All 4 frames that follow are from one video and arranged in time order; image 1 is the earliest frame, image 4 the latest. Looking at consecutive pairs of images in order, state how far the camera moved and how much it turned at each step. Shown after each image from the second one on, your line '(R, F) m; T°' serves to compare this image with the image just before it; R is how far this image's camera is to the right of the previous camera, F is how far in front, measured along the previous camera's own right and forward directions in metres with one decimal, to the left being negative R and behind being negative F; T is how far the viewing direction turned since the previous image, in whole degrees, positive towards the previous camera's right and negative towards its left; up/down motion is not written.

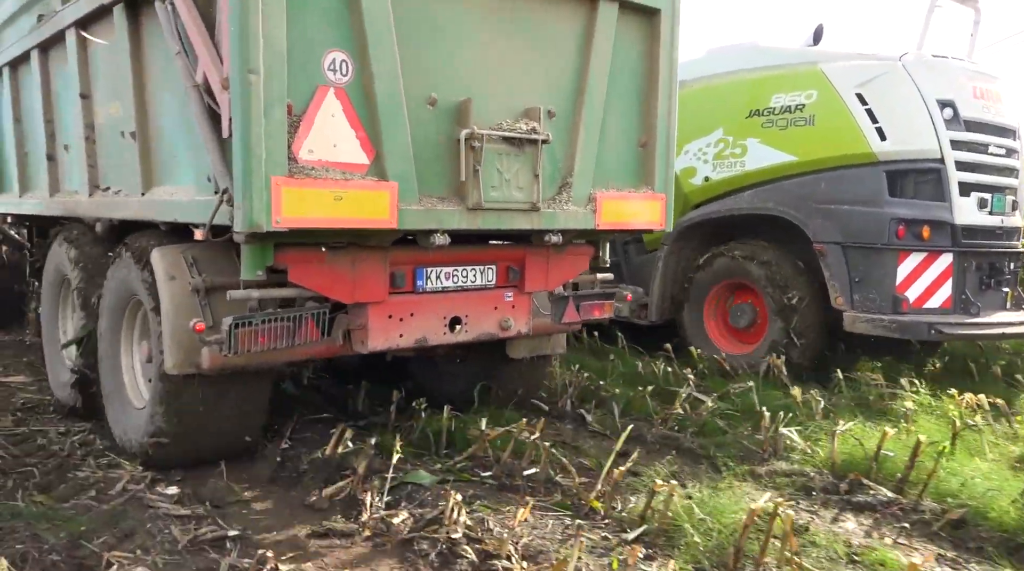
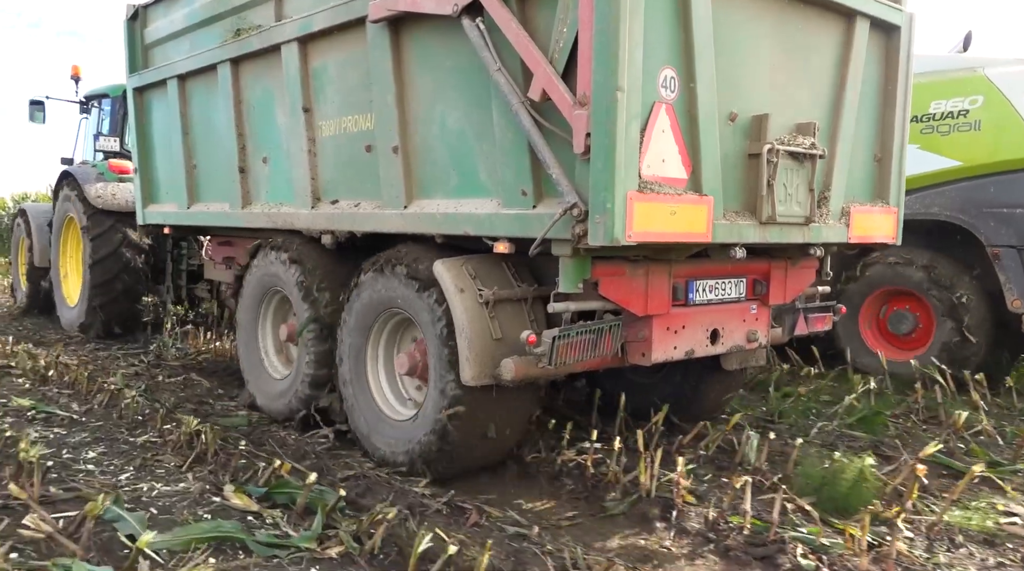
(-1.3, 0.0) m; +1°
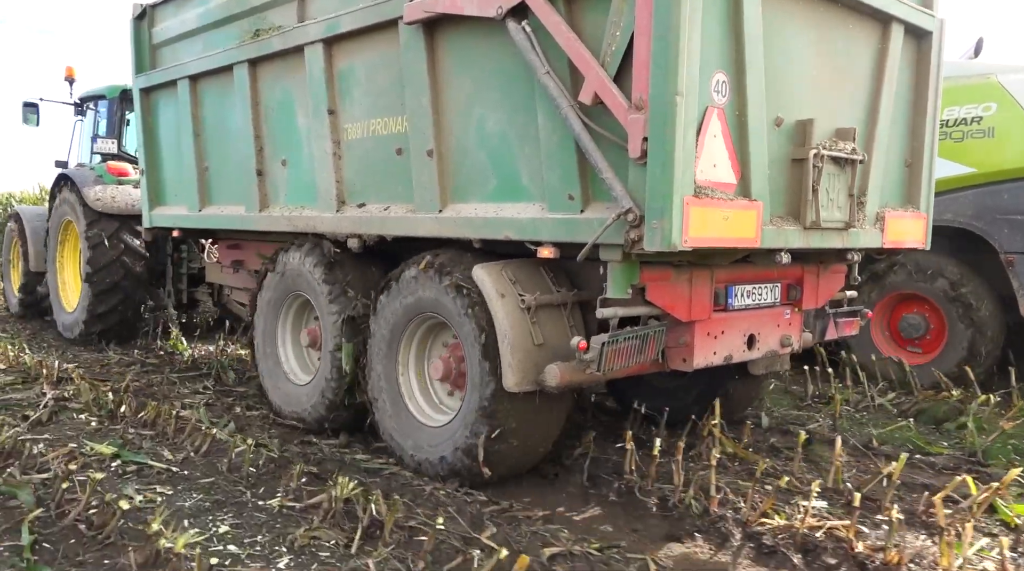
(-0.3, 0.0) m; +2°
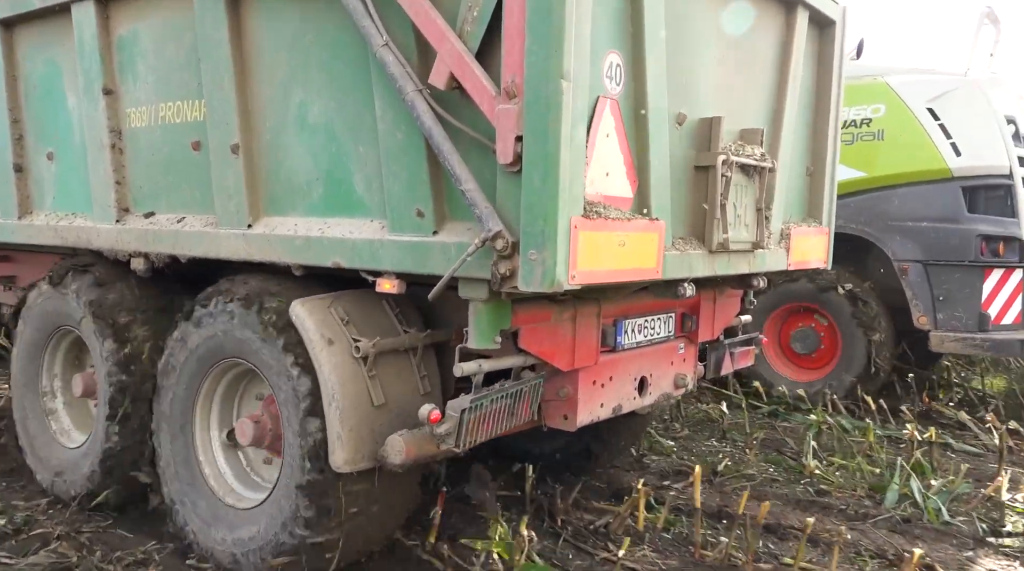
(+0.1, +0.8) m; +10°
